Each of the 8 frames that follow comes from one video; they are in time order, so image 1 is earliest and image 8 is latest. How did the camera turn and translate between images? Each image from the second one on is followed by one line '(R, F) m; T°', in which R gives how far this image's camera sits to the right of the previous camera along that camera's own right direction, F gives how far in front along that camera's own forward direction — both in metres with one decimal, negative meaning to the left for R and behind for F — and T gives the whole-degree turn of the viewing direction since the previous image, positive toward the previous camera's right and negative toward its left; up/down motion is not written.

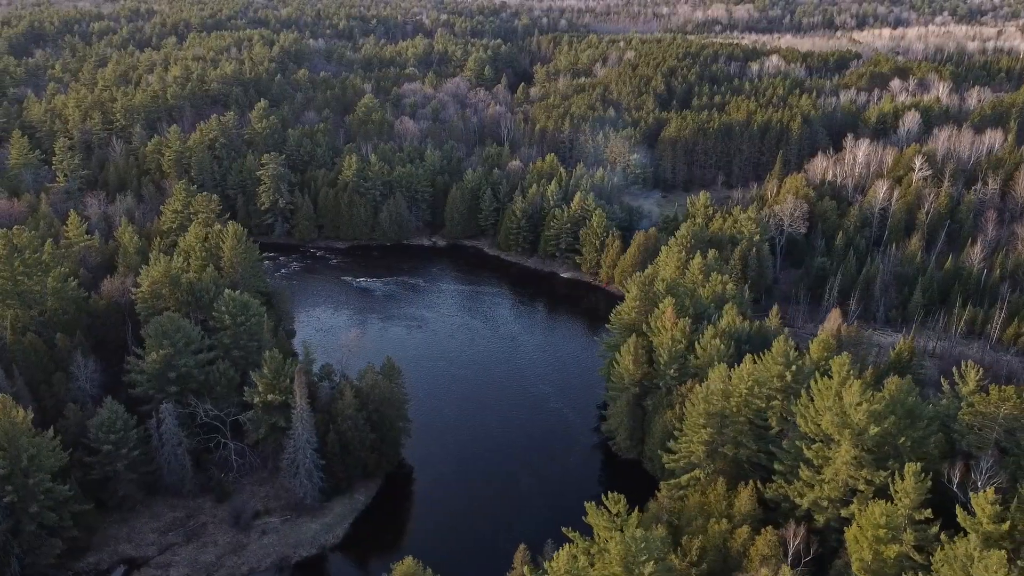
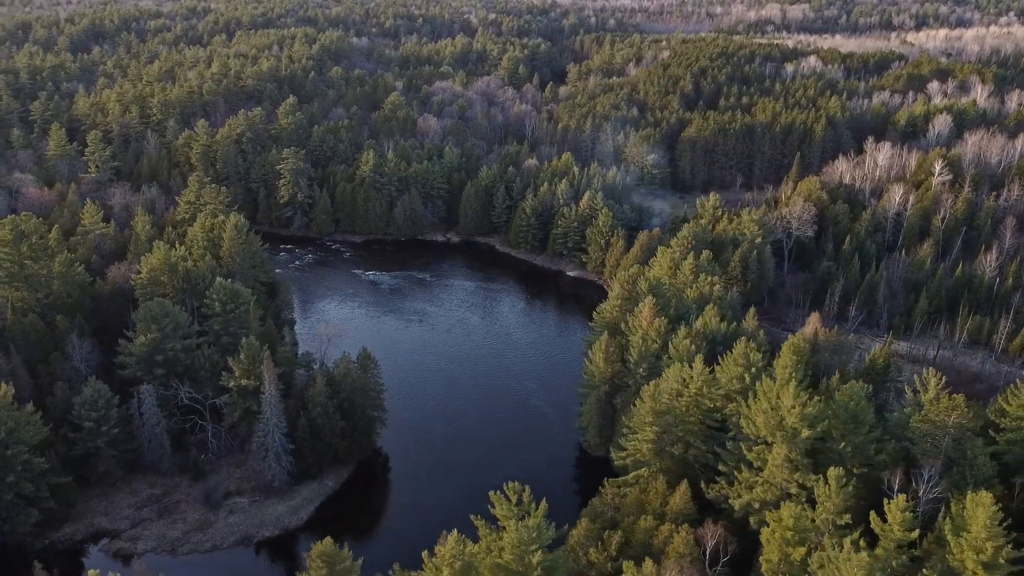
(+4.8, -0.4) m; -4°
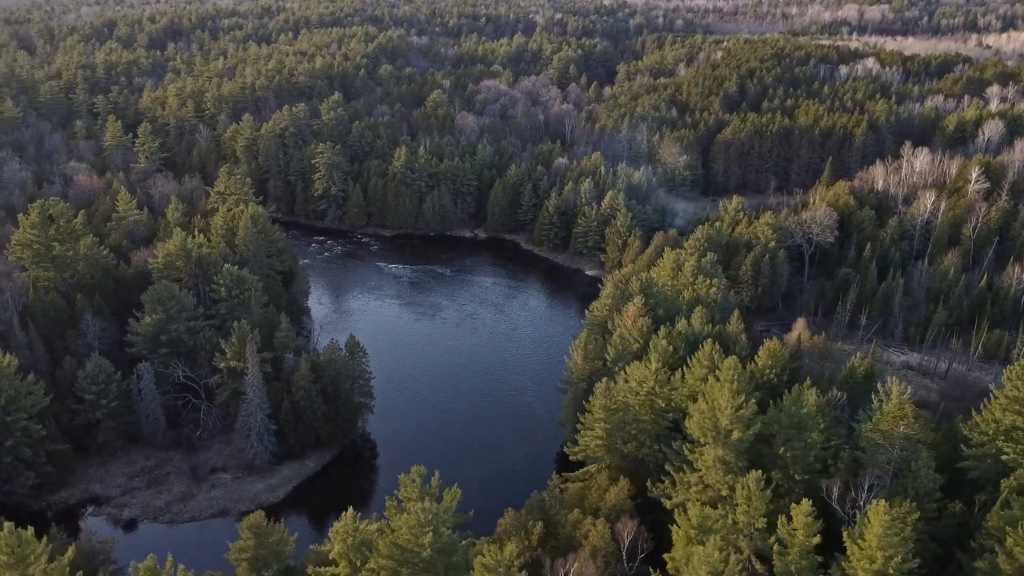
(+5.4, -0.5) m; -5°
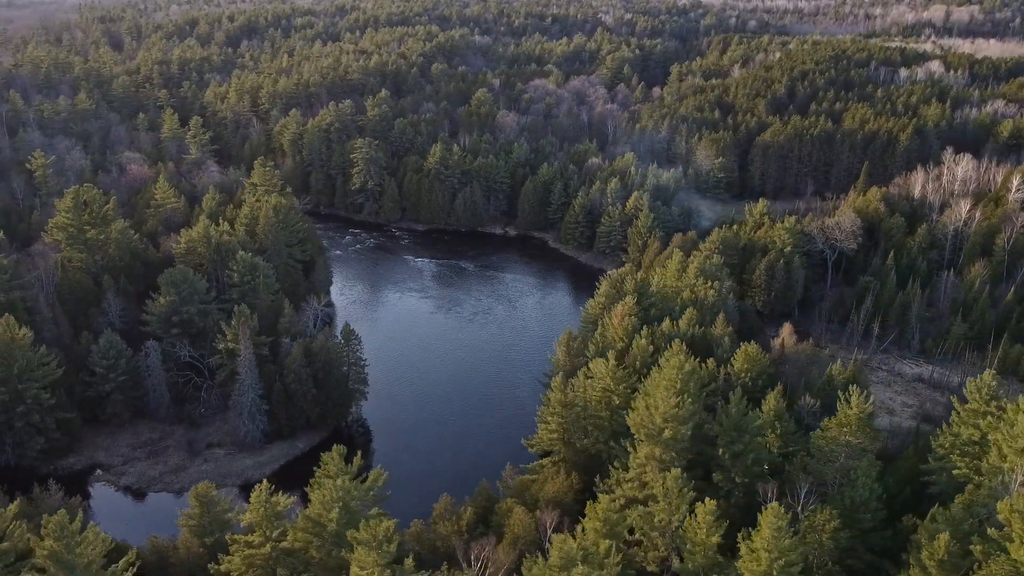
(+5.4, -0.5) m; -5°
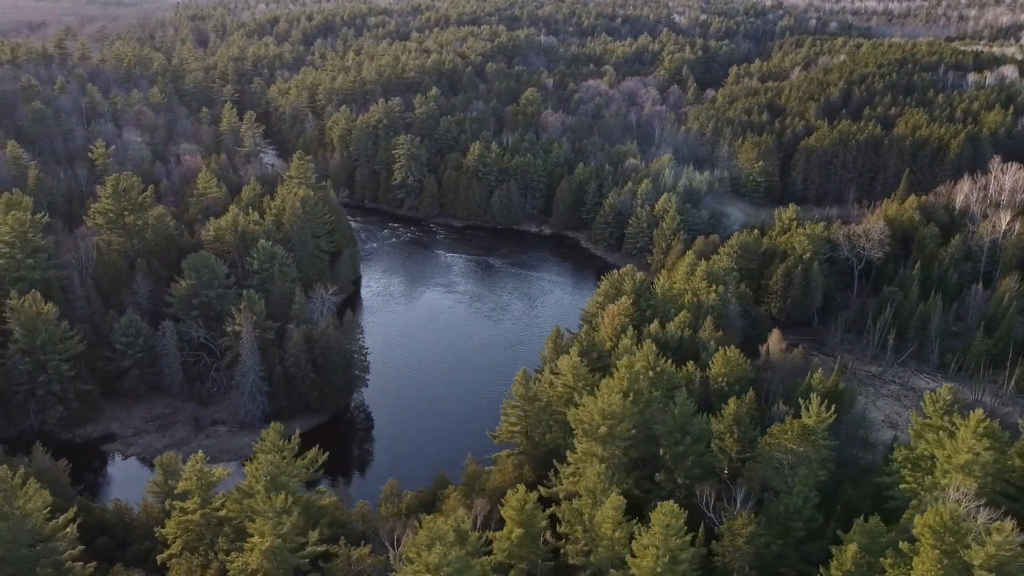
(+5.3, -0.5) m; -6°
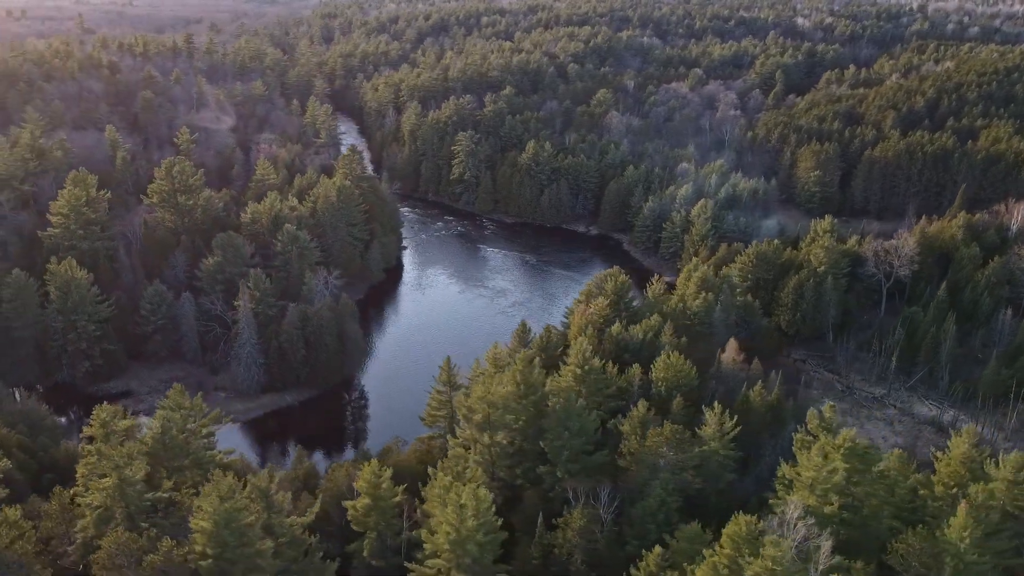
(+9.7, -0.6) m; -9°
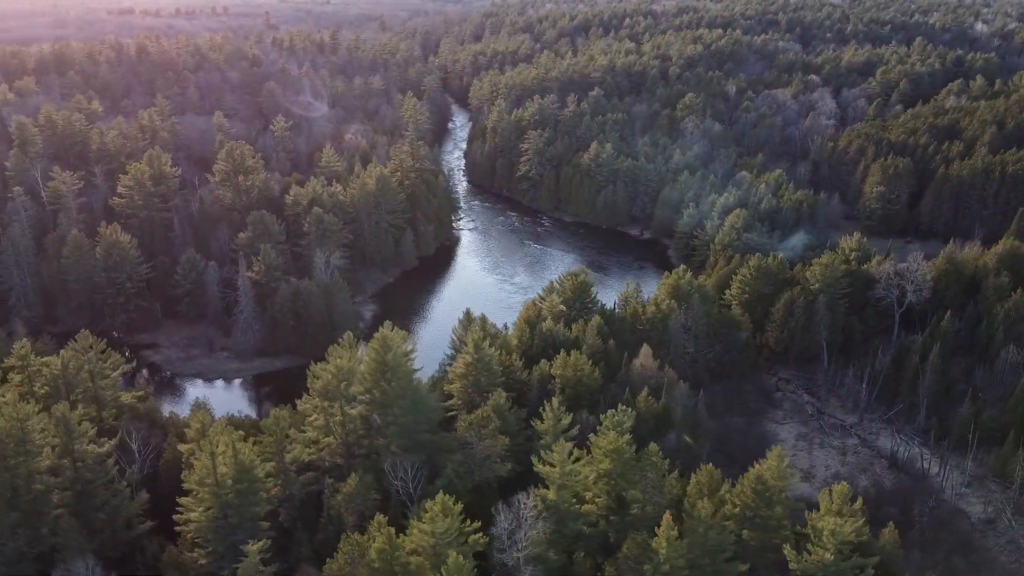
(+13.9, -0.3) m; -12°
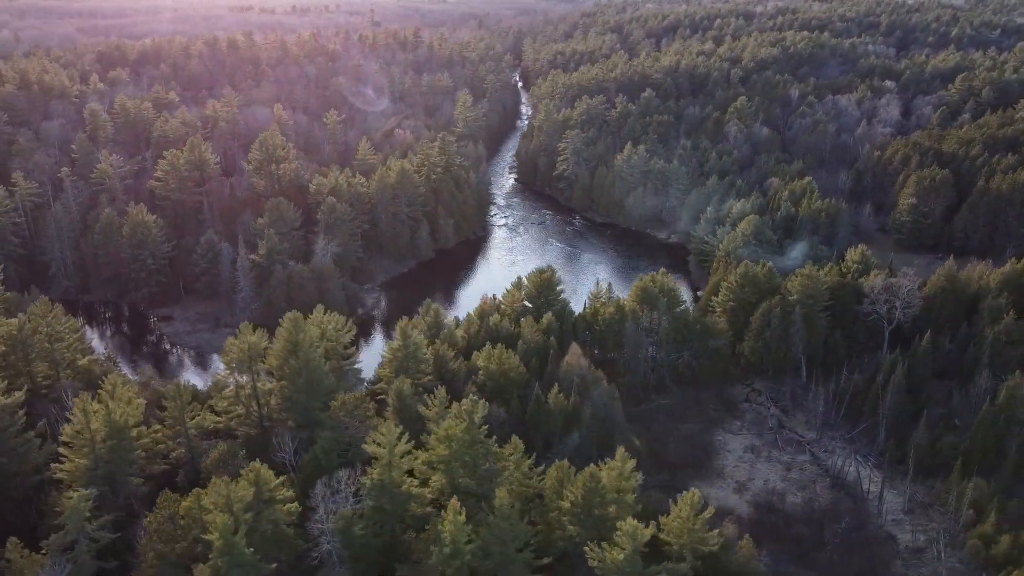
(+9.6, -0.3) m; -8°
